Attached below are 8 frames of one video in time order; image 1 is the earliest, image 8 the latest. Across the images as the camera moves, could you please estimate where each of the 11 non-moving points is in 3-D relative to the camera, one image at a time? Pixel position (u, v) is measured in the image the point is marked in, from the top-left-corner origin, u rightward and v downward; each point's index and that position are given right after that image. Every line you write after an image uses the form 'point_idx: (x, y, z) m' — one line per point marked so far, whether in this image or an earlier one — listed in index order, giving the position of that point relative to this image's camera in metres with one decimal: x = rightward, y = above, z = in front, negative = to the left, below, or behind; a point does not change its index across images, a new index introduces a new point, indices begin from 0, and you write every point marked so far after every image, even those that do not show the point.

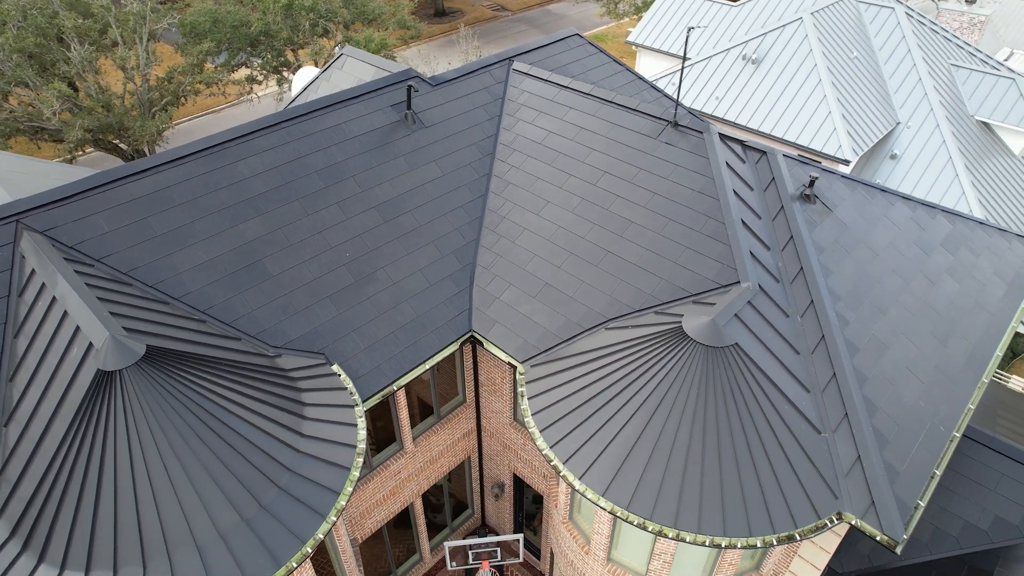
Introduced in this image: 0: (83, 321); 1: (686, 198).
0: (-6.1, -0.5, +9.5) m
1: (+3.6, +1.8, +13.5) m
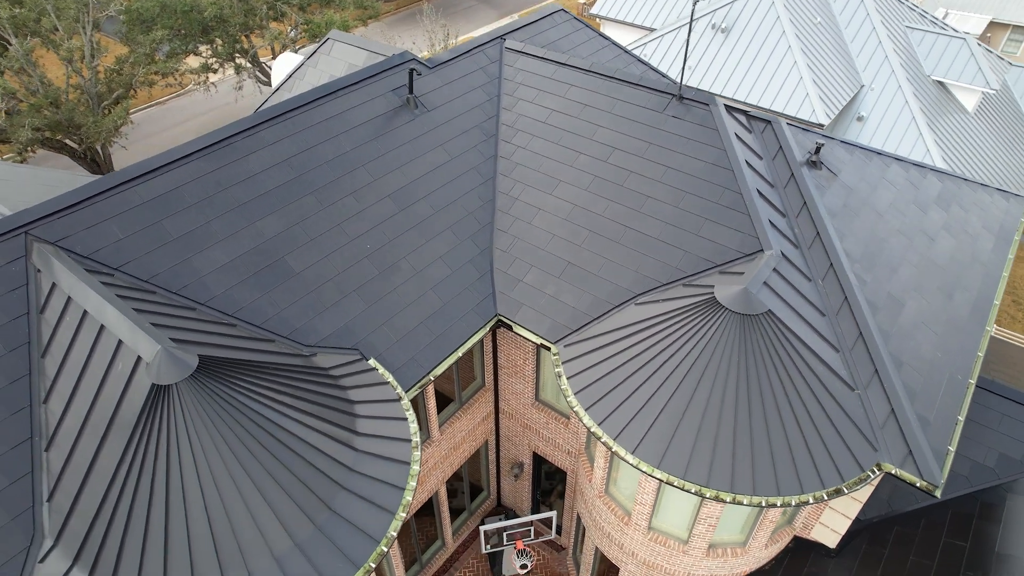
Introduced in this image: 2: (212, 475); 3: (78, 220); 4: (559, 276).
0: (-5.3, -0.6, +9.0) m
1: (+3.9, +2.4, +13.7) m
2: (-4.0, -2.5, +8.8) m
3: (-7.1, +1.1, +10.8) m
4: (+1.0, +0.2, +13.5) m
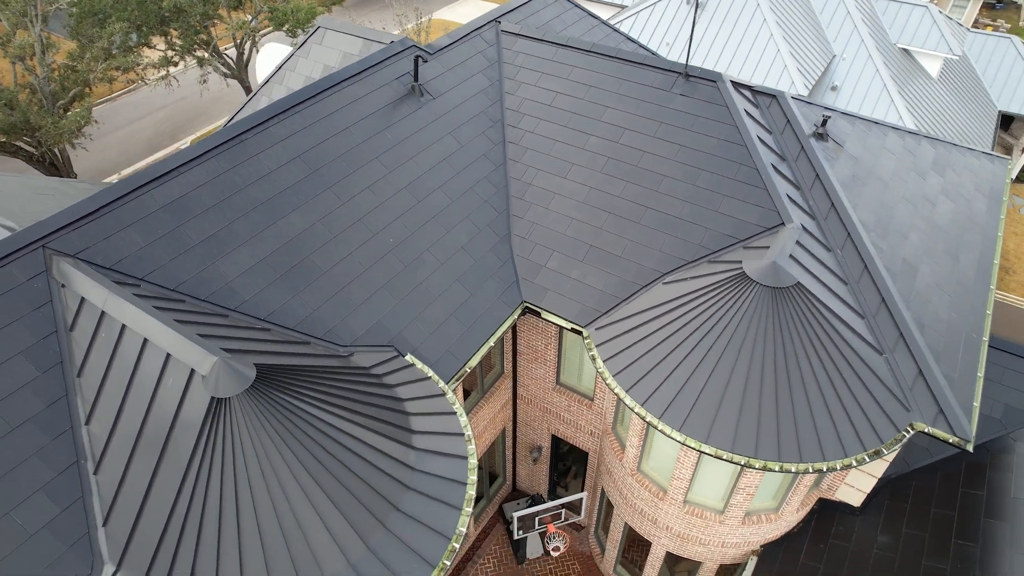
0: (-4.4, -0.8, +8.7) m
1: (+4.2, +2.9, +13.8) m
2: (-3.0, -2.6, +8.5) m
3: (-6.5, +0.9, +10.2) m
4: (+1.5, +0.6, +13.6) m
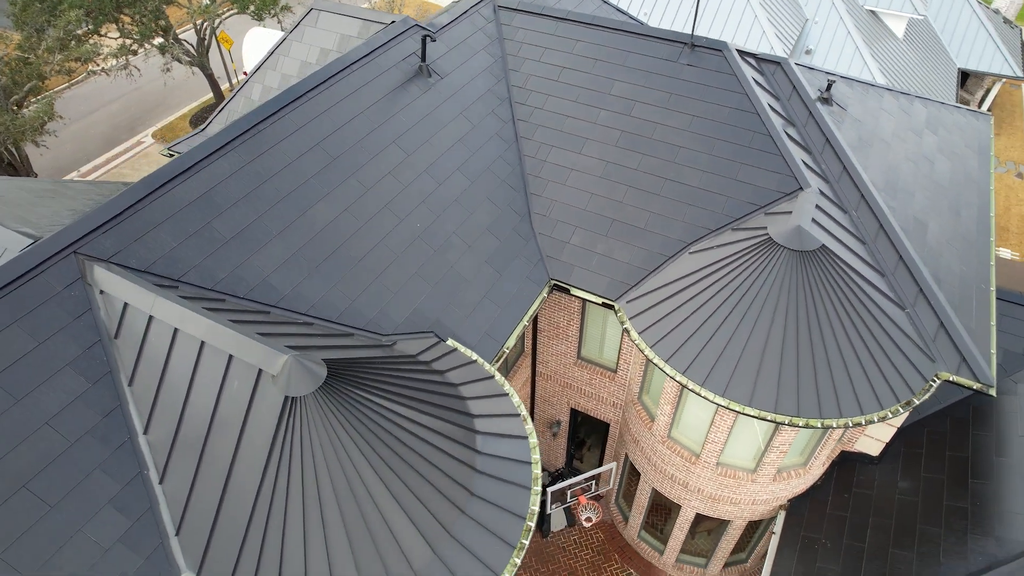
0: (-3.5, -0.8, +8.4) m
1: (+4.6, +3.6, +14.0) m
2: (-2.0, -2.5, +8.5) m
3: (-5.8, +0.8, +9.8) m
4: (+2.0, +1.1, +13.6) m
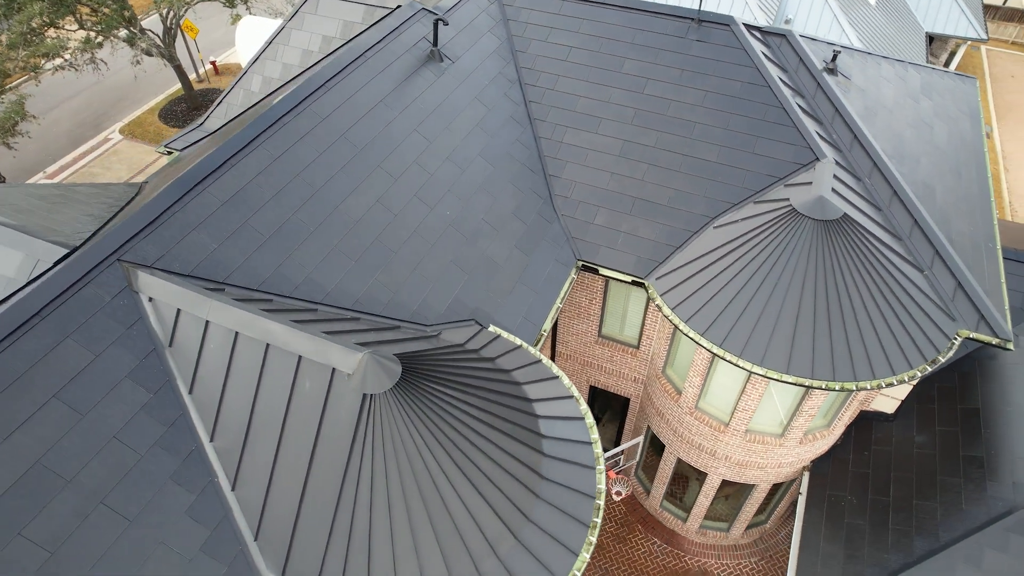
0: (-2.6, -0.8, +8.3) m
1: (+4.9, +4.2, +14.2) m
2: (-1.0, -2.4, +8.5) m
3: (-5.0, +0.8, +9.5) m
4: (+2.5, +1.6, +13.8) m
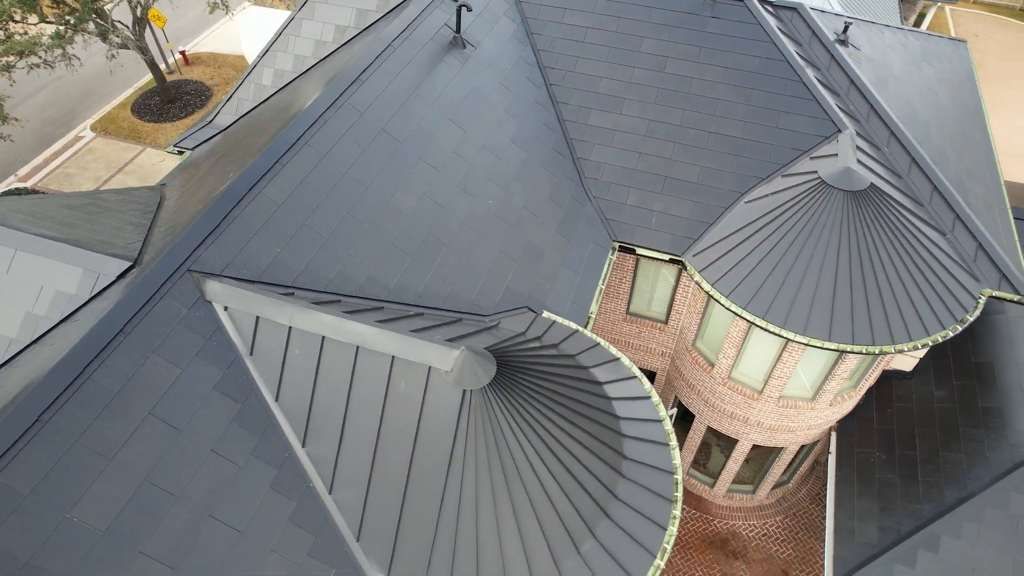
0: (-1.5, -0.8, +8.3) m
1: (+5.4, +4.9, +14.4) m
2: (+0.2, -2.3, +8.7) m
3: (-4.0, +0.7, +9.4) m
4: (+3.2, +2.0, +14.0) m
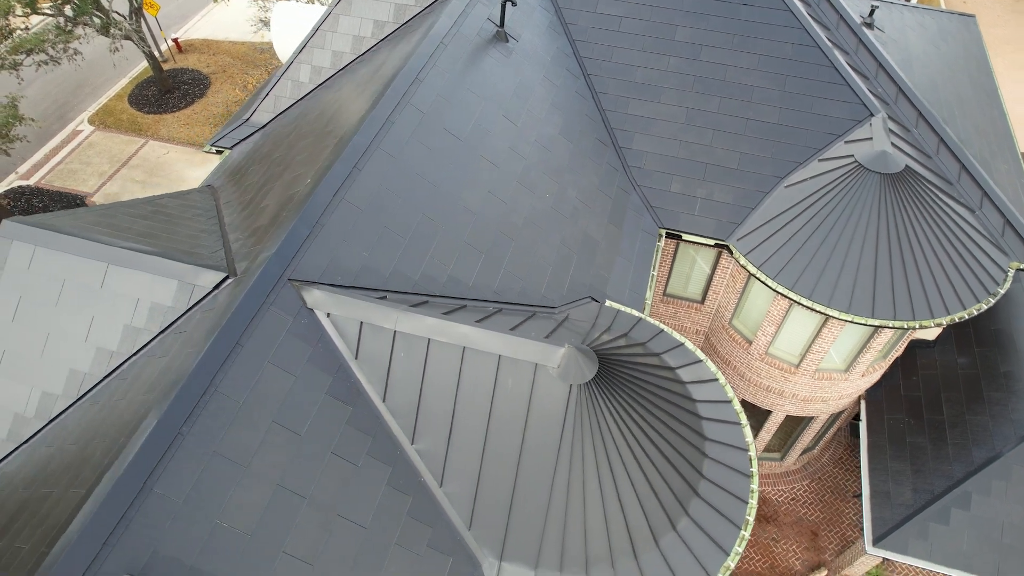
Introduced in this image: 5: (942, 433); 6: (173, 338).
0: (-0.1, -0.8, +8.8) m
1: (+6.3, +5.3, +14.8) m
2: (+1.6, -2.2, +9.2) m
3: (-2.8, +0.6, +9.6) m
4: (+4.2, +2.4, +14.4) m
5: (+10.0, -3.4, +15.4) m
6: (-4.8, -0.7, +9.4) m
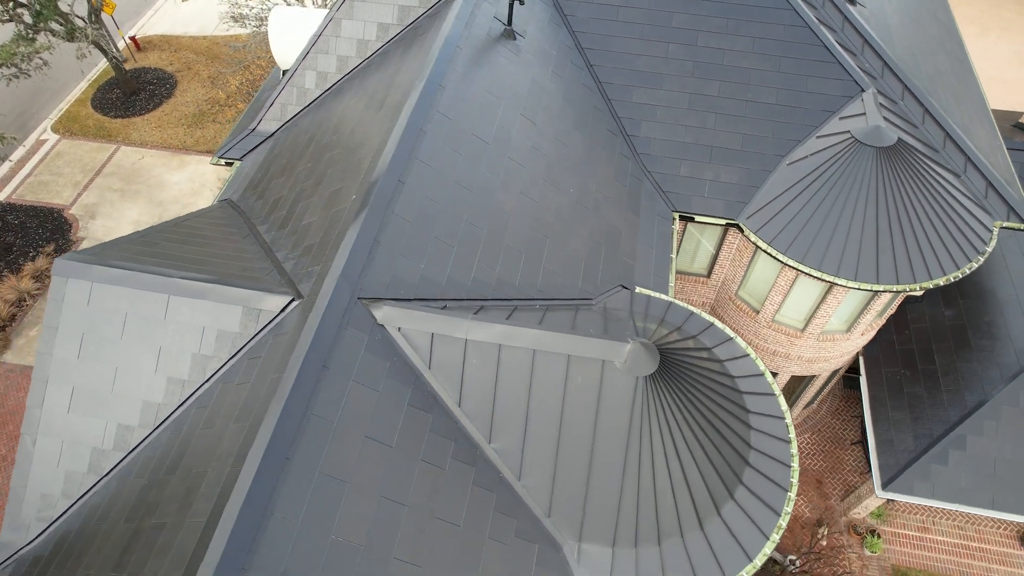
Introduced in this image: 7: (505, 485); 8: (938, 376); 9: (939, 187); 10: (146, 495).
0: (+0.8, -0.9, +9.4) m
1: (+6.4, +6.0, +15.5) m
2: (+2.6, -2.1, +10.0) m
3: (-2.0, +0.3, +10.0) m
4: (+4.5, +2.9, +15.1) m
5: (+10.7, -2.3, +16.7) m
6: (-3.9, -1.1, +9.7) m
7: (-0.1, -2.8, +9.5) m
8: (+10.8, -2.2, +16.7) m
9: (+9.4, +2.2, +14.5) m
10: (-5.1, -2.9, +9.0) m
